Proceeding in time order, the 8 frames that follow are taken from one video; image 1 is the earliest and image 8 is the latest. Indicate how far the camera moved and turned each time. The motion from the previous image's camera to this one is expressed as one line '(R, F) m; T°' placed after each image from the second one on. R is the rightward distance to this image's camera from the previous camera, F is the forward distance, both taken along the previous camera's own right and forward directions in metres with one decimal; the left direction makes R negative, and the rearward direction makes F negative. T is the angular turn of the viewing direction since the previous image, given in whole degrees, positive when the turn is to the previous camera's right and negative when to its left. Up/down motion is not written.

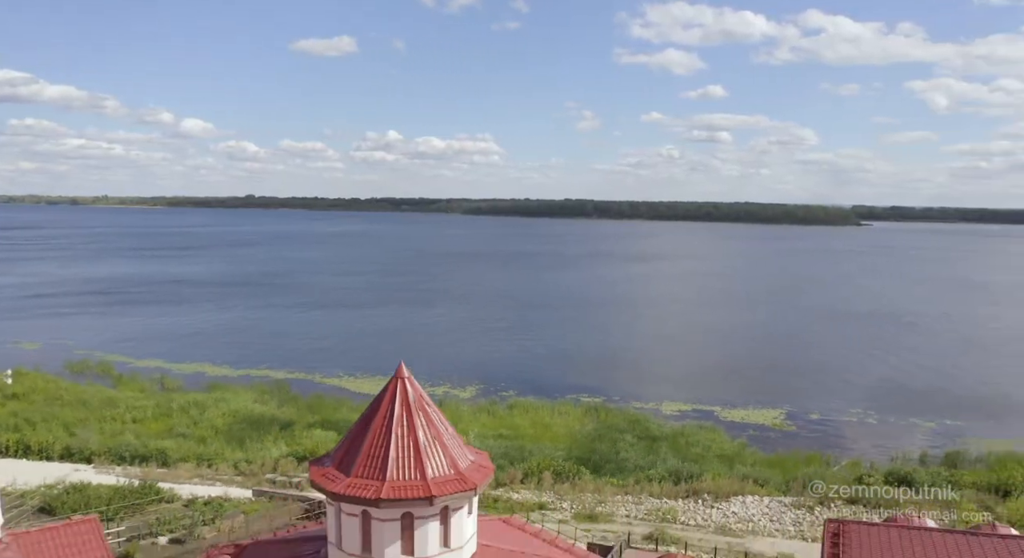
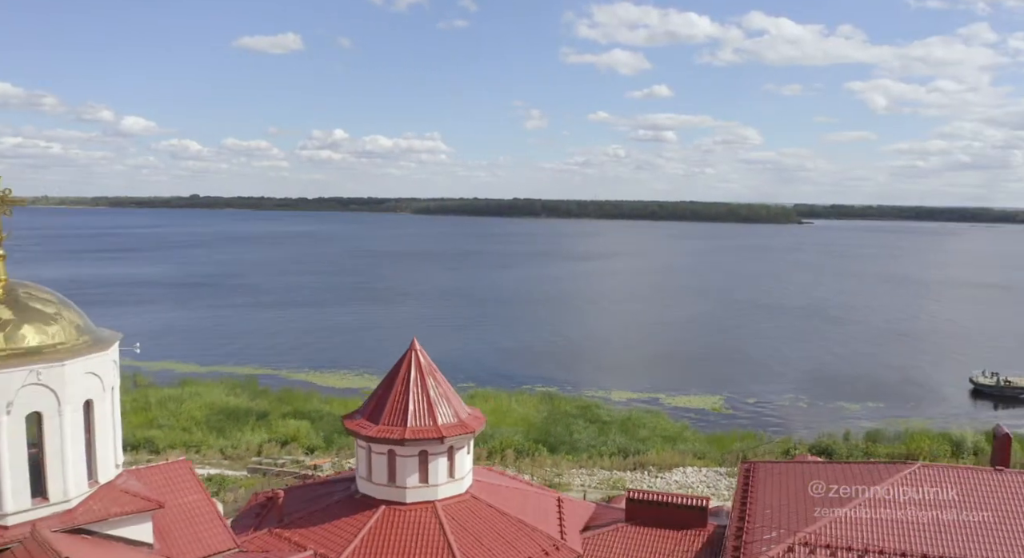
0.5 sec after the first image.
(-0.7, -3.6) m; +4°
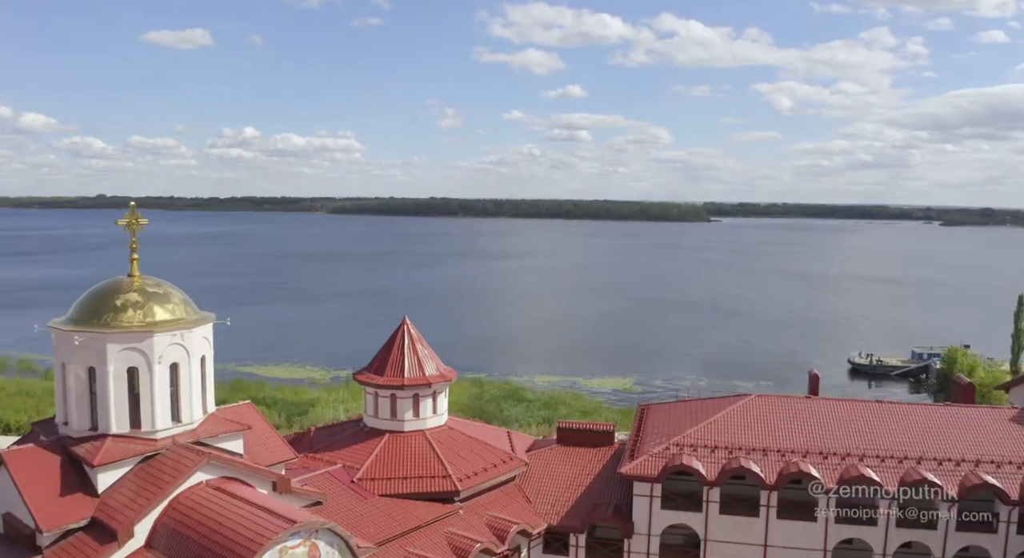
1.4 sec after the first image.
(-1.2, -6.2) m; +6°
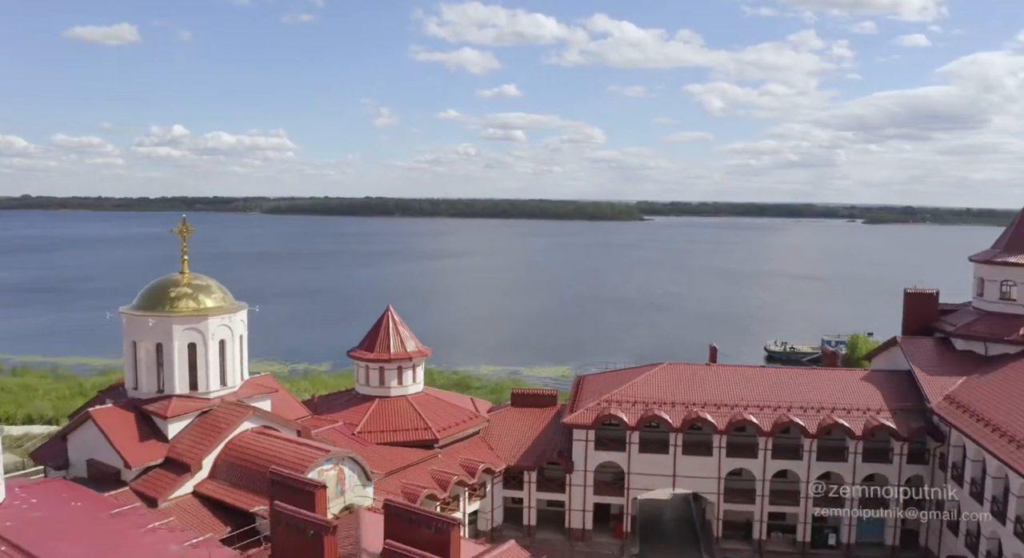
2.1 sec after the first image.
(-0.9, -5.4) m; +4°
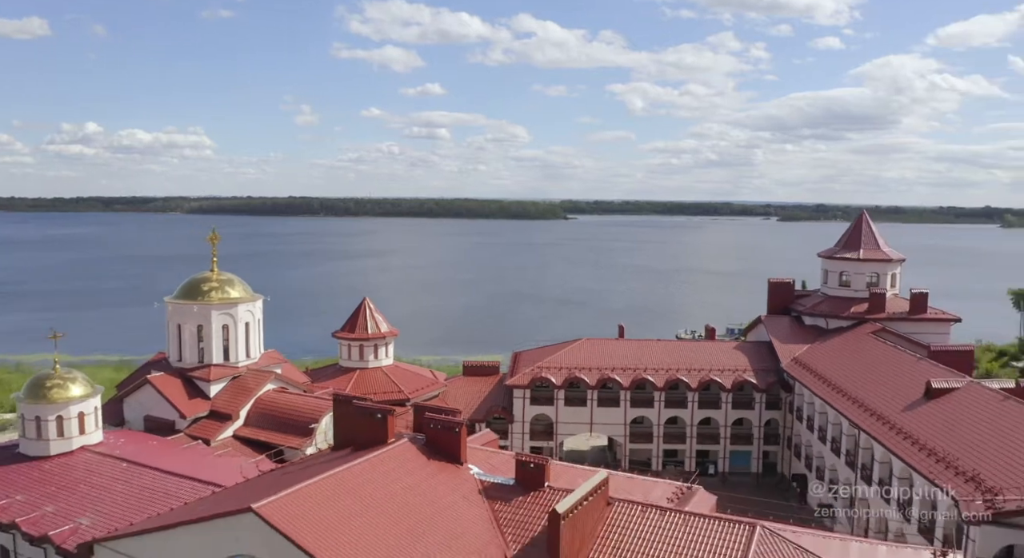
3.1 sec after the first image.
(-1.1, -7.3) m; +5°
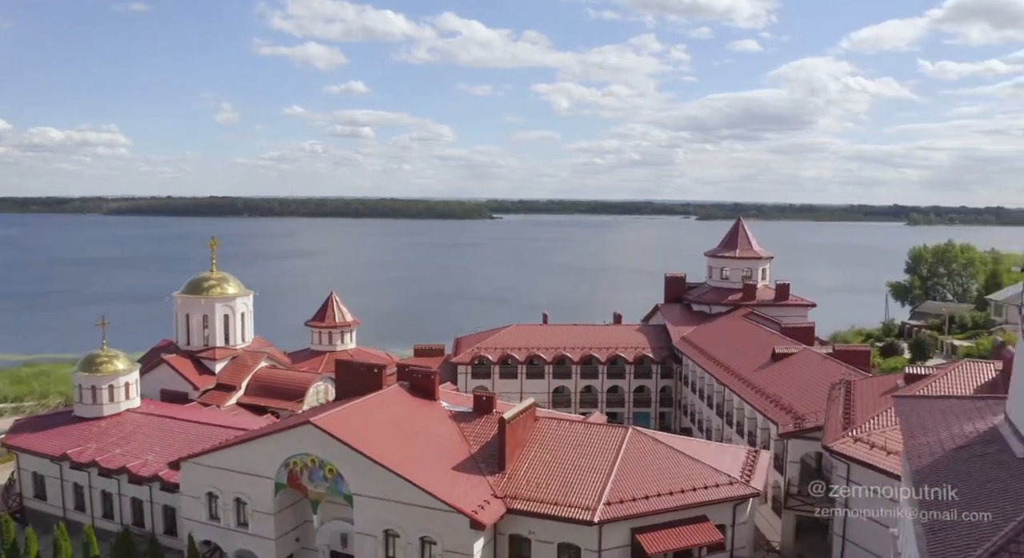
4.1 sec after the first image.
(-0.8, -7.4) m; +5°
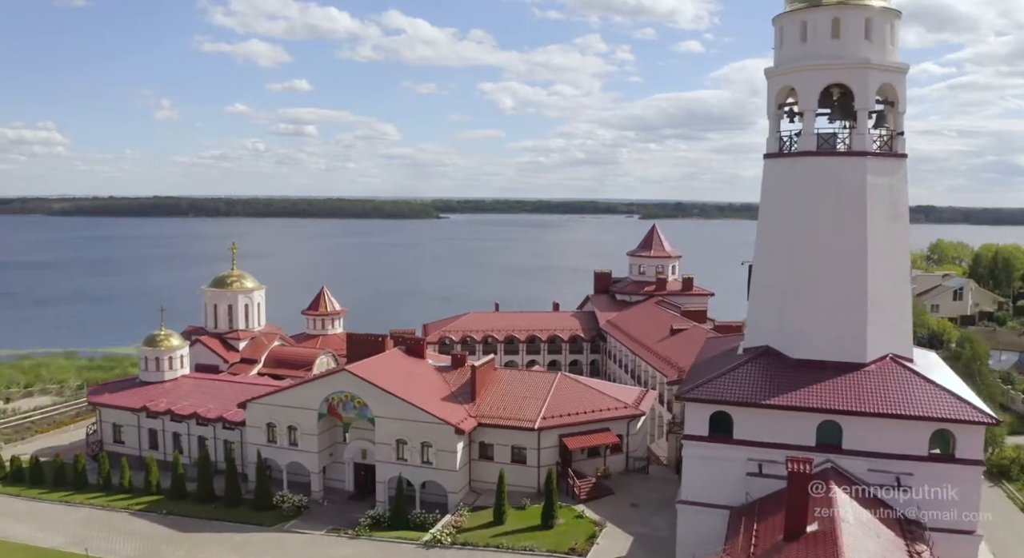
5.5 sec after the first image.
(-0.7, -9.8) m; +4°
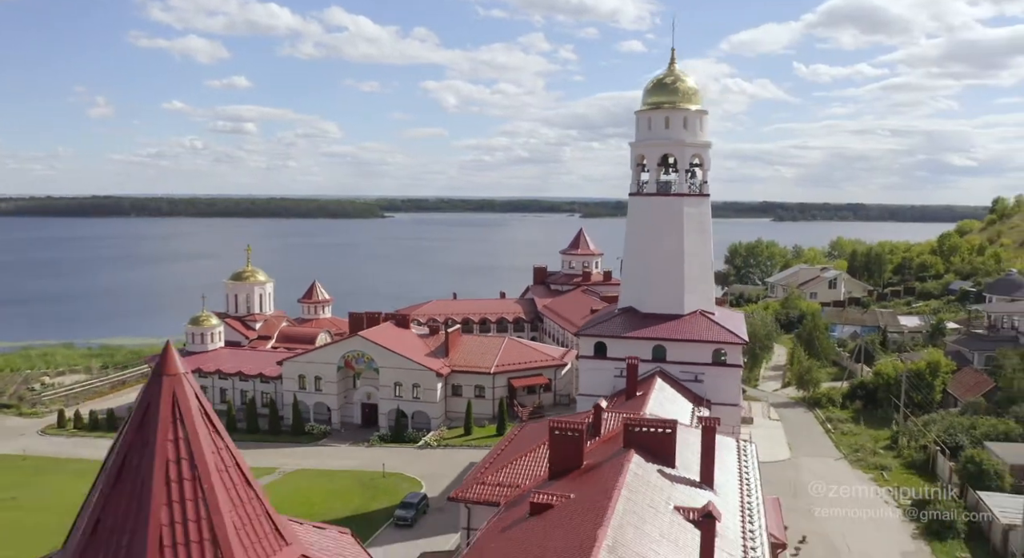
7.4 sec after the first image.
(-0.9, -12.8) m; +4°
